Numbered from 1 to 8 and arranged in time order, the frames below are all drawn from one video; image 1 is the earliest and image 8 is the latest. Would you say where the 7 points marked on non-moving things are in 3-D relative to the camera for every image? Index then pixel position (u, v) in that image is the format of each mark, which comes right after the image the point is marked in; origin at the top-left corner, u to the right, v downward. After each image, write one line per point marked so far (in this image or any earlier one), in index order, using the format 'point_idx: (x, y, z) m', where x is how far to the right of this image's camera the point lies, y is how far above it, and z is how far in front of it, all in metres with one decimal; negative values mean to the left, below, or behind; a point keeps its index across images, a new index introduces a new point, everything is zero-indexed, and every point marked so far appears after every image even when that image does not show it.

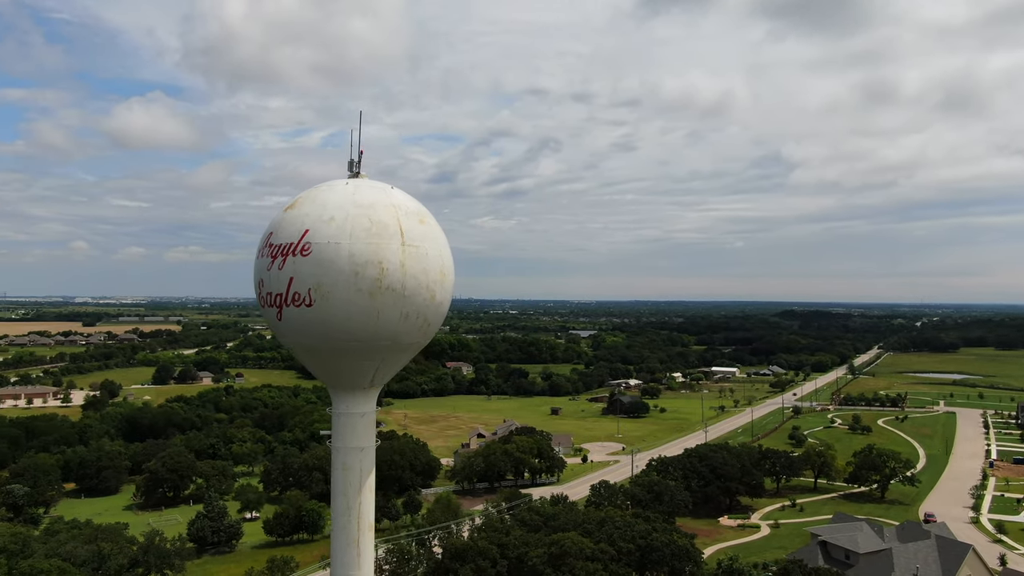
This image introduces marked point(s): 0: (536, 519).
0: (+0.5, -5.1, +17.2) m
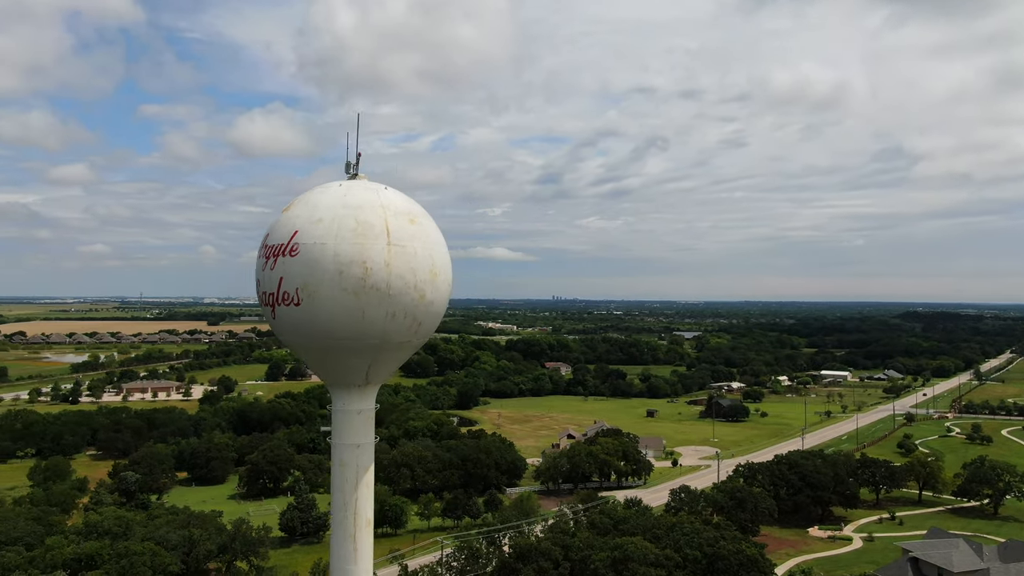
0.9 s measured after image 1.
0: (+2.0, -5.1, +16.9) m
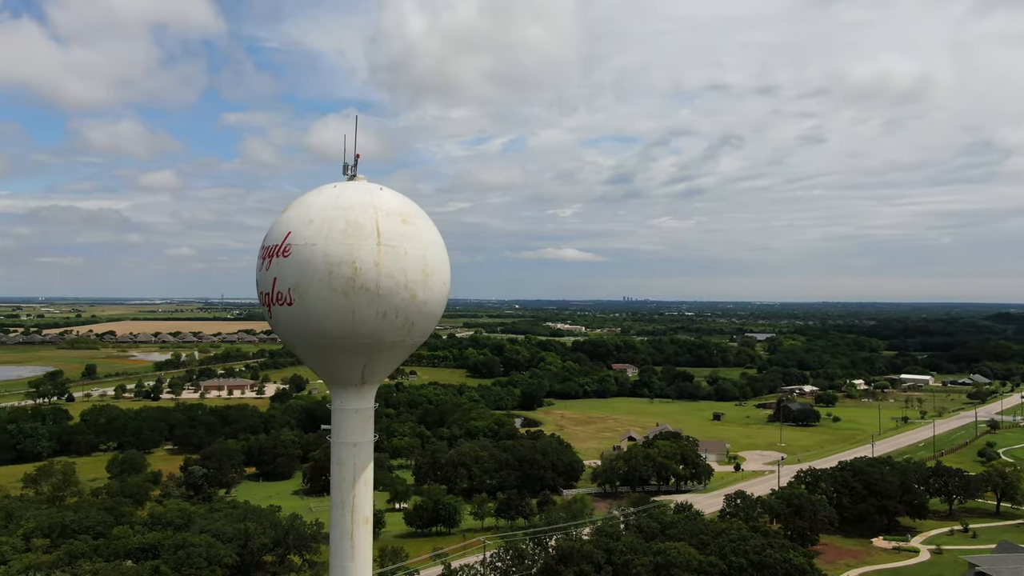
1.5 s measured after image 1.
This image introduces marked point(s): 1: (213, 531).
0: (+3.0, -5.1, +16.7) m
1: (-6.8, -5.4, +17.6) m
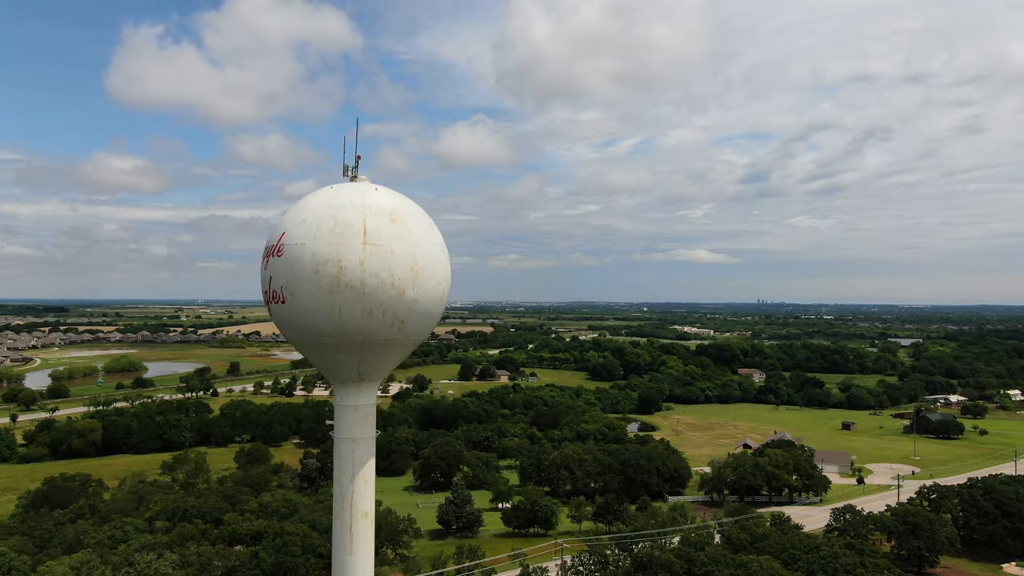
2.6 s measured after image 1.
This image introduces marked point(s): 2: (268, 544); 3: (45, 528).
0: (+4.7, -5.1, +15.9) m
1: (-4.8, -5.5, +18.4) m
2: (-5.3, -5.5, +16.9) m
3: (-11.2, -5.8, +18.9) m
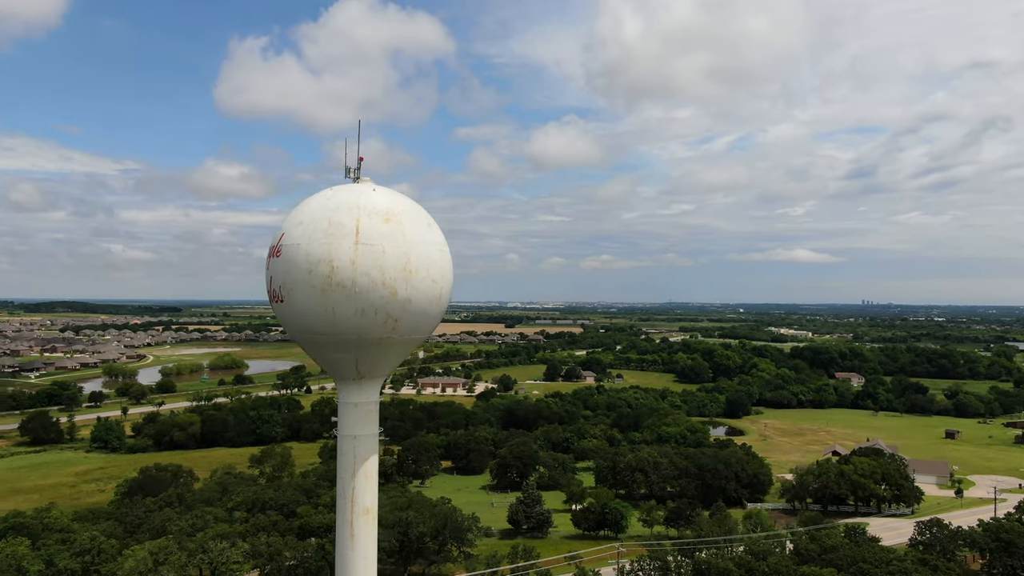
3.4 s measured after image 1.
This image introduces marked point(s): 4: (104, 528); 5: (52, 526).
0: (+5.9, -5.1, +15.3) m
1: (-3.3, -5.5, +18.9) m
2: (-3.9, -5.5, +17.4) m
3: (-9.6, -5.8, +20.0) m
4: (-9.7, -5.7, +18.6) m
5: (-11.1, -5.7, +18.9) m
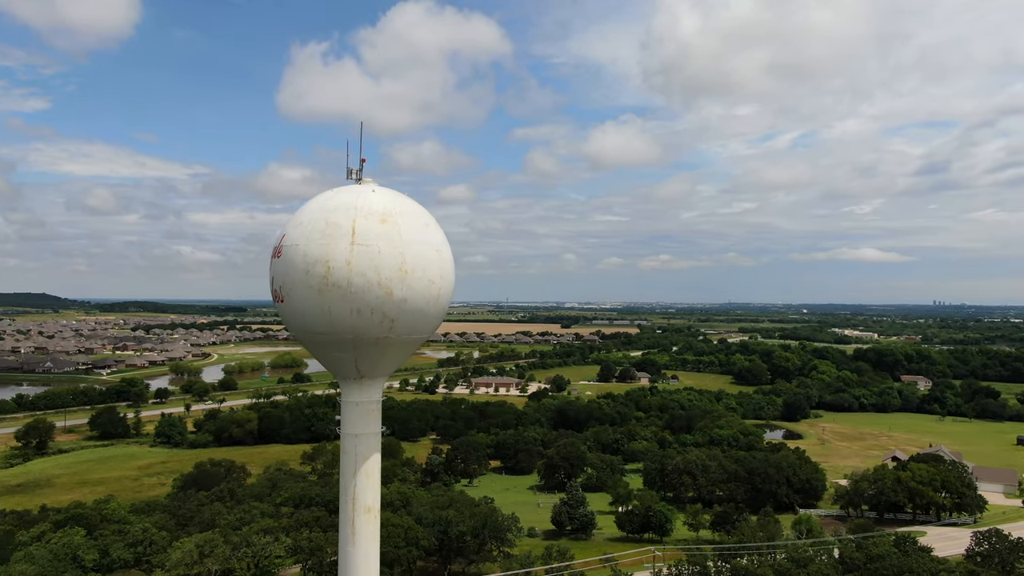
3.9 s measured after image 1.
0: (+6.5, -5.1, +14.8) m
1: (-2.3, -5.5, +19.0) m
2: (-3.1, -5.5, +17.6) m
3: (-8.6, -5.8, +20.7) m
4: (-8.7, -5.7, +19.2) m
5: (-10.1, -5.7, +19.7) m
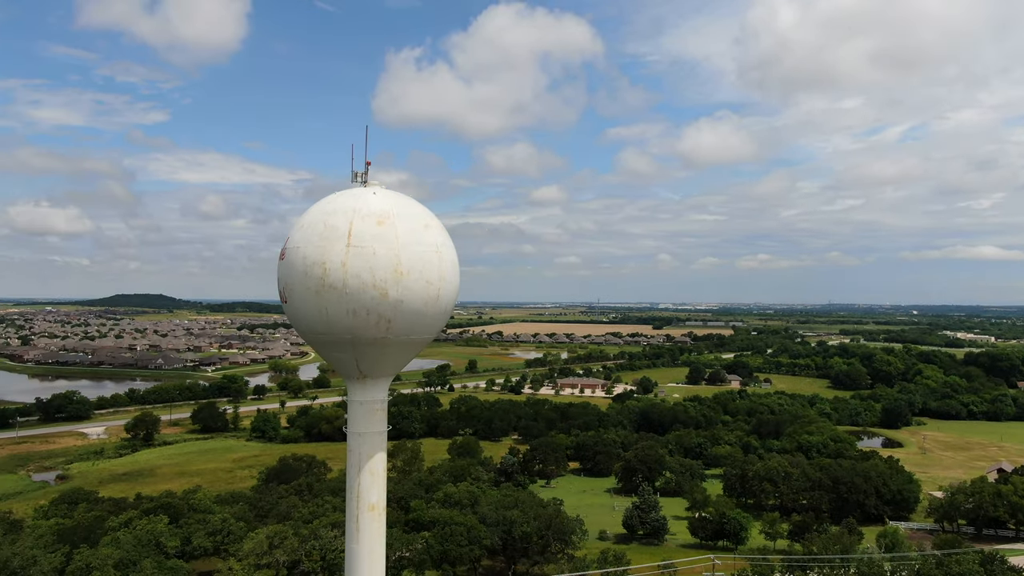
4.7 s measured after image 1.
0: (+7.5, -5.1, +13.9) m
1: (-0.7, -5.5, +19.2) m
2: (-1.7, -5.6, +17.9) m
3: (-6.8, -5.9, +21.5) m
4: (-7.1, -5.7, +20.1) m
5: (-8.4, -5.8, +20.7) m
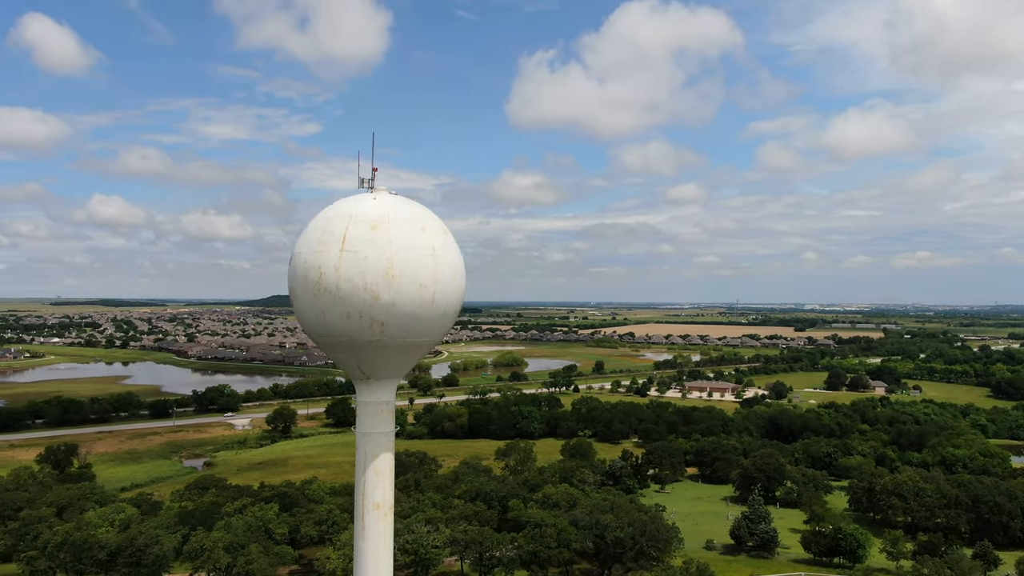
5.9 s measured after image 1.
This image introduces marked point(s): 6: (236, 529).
0: (+8.8, -5.1, +12.4) m
1: (+1.6, -5.6, +19.0) m
2: (+0.4, -5.6, +17.9) m
3: (-4.0, -5.9, +22.4) m
4: (-4.5, -5.8, +21.1) m
5: (-5.7, -5.8, +21.9) m
6: (-6.1, -5.3, +17.3) m
